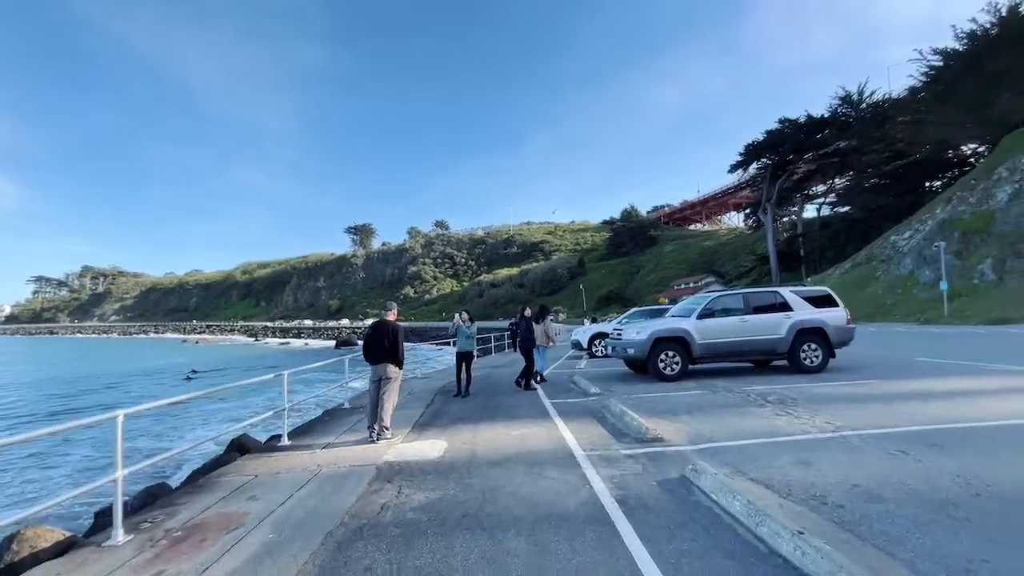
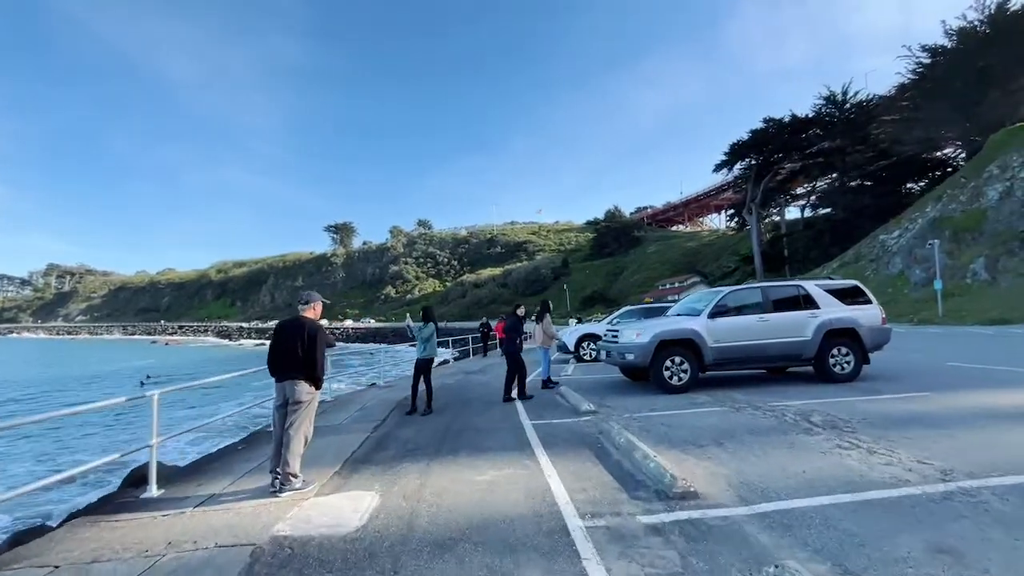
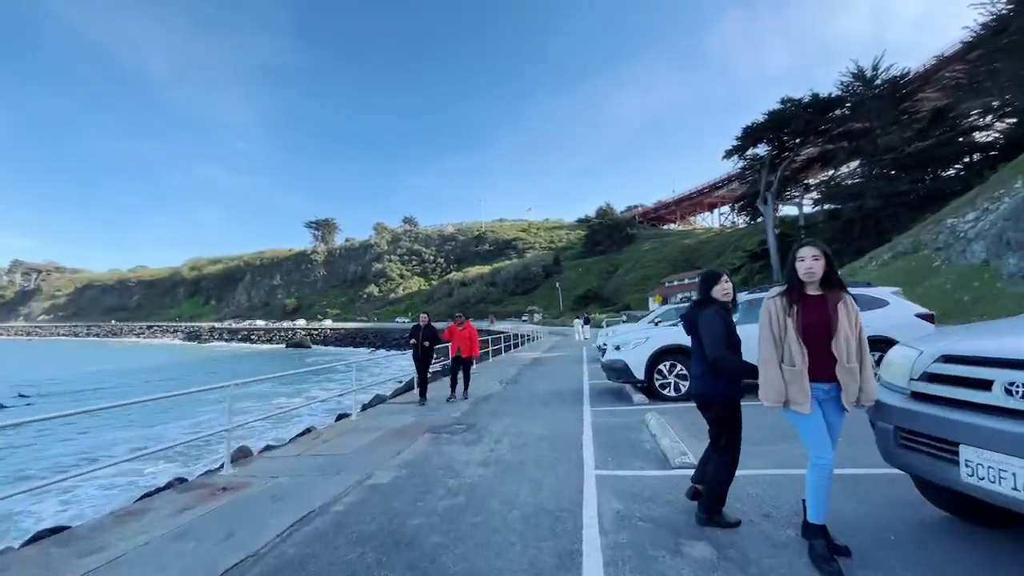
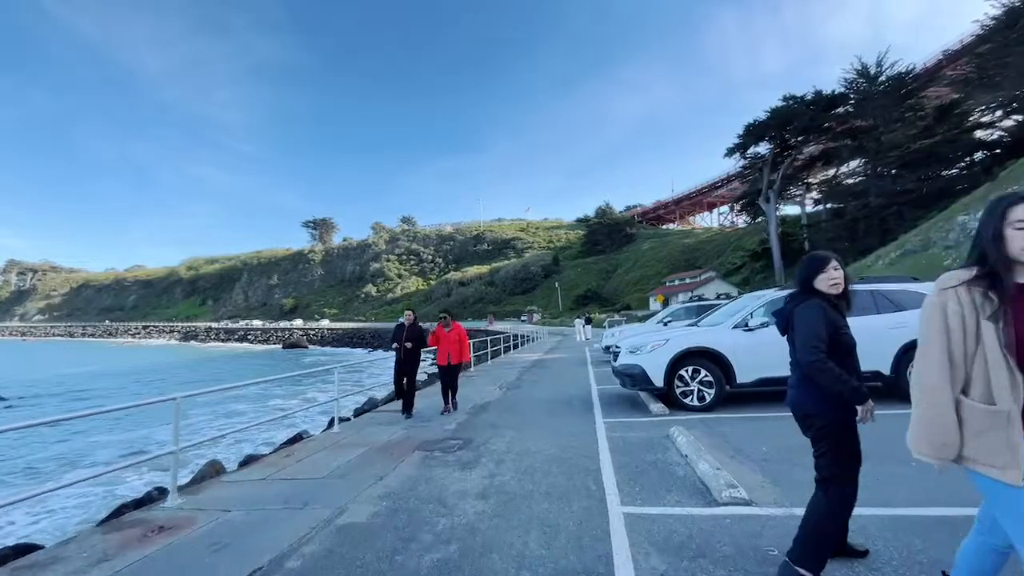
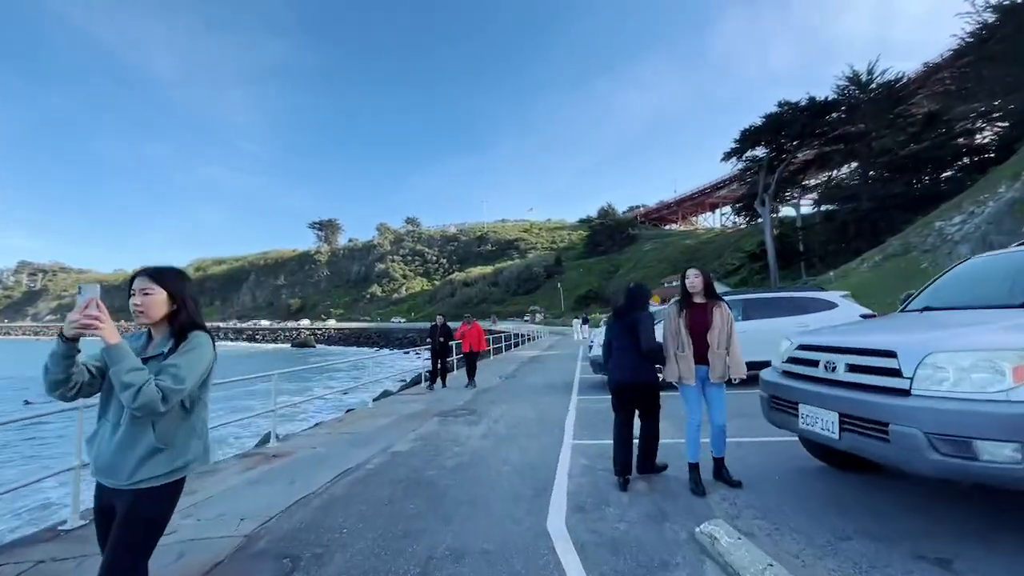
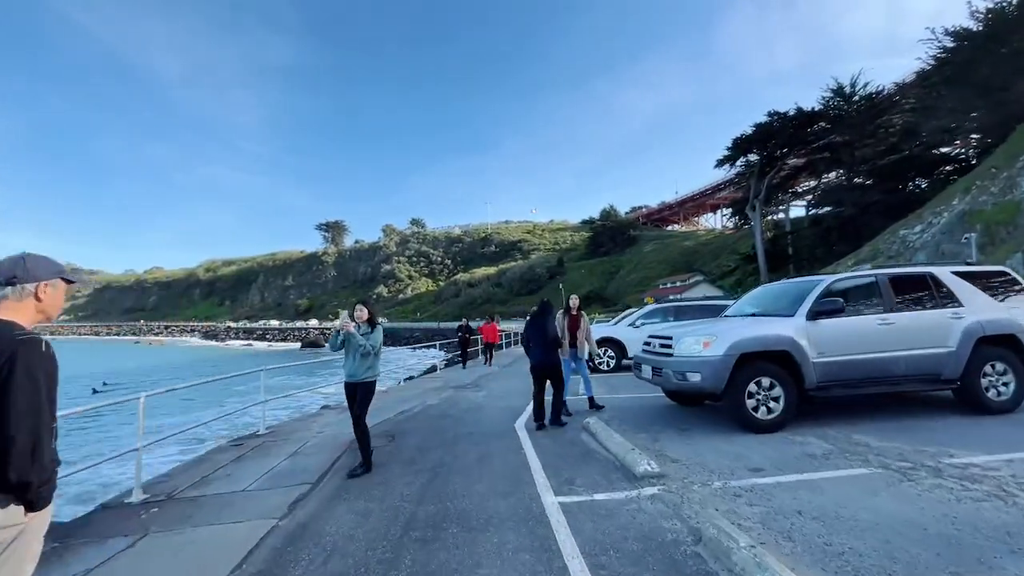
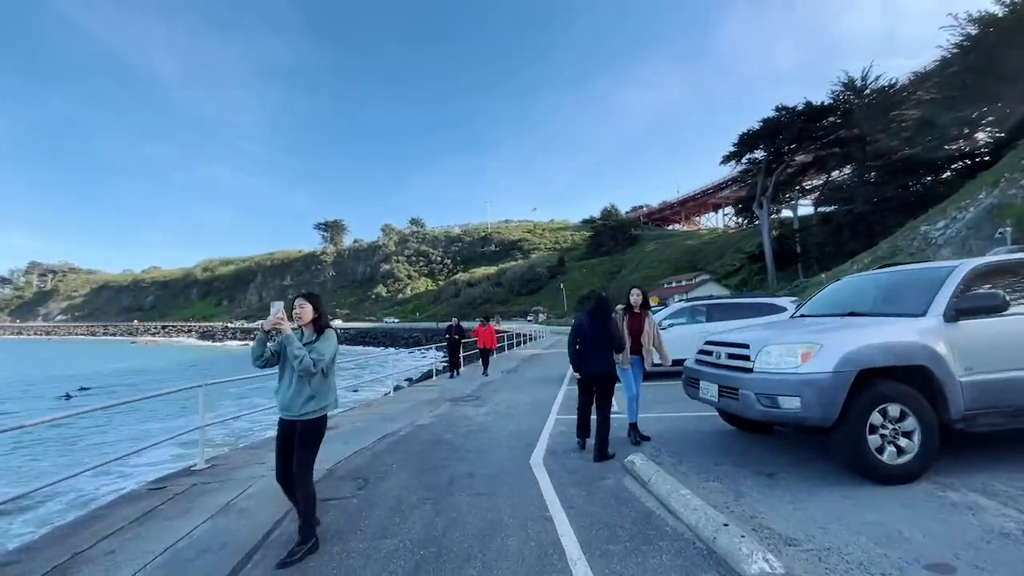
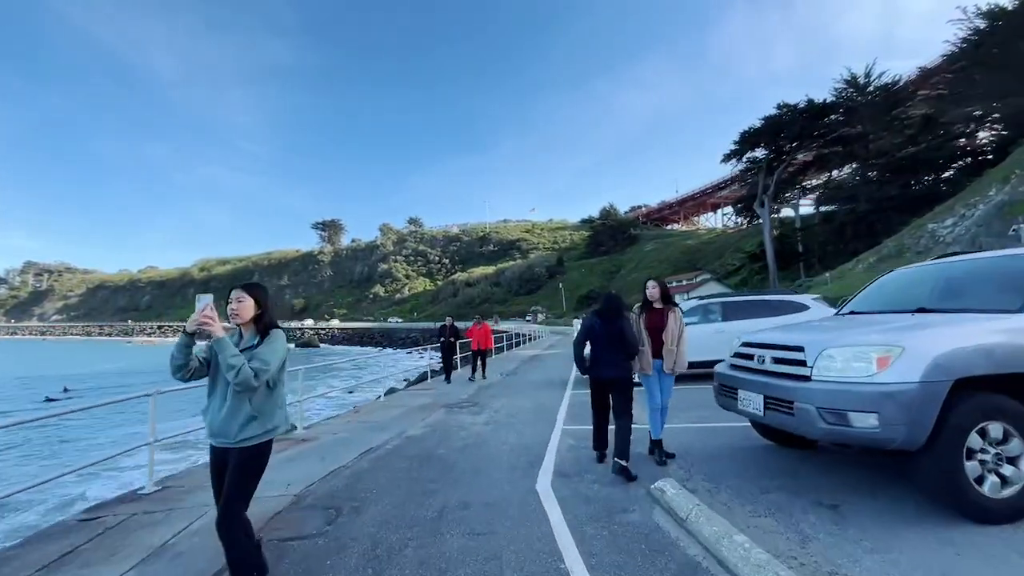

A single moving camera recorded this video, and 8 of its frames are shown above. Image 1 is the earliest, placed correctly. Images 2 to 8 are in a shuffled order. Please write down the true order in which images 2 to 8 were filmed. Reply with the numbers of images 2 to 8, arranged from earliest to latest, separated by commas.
2, 6, 7, 8, 5, 3, 4
